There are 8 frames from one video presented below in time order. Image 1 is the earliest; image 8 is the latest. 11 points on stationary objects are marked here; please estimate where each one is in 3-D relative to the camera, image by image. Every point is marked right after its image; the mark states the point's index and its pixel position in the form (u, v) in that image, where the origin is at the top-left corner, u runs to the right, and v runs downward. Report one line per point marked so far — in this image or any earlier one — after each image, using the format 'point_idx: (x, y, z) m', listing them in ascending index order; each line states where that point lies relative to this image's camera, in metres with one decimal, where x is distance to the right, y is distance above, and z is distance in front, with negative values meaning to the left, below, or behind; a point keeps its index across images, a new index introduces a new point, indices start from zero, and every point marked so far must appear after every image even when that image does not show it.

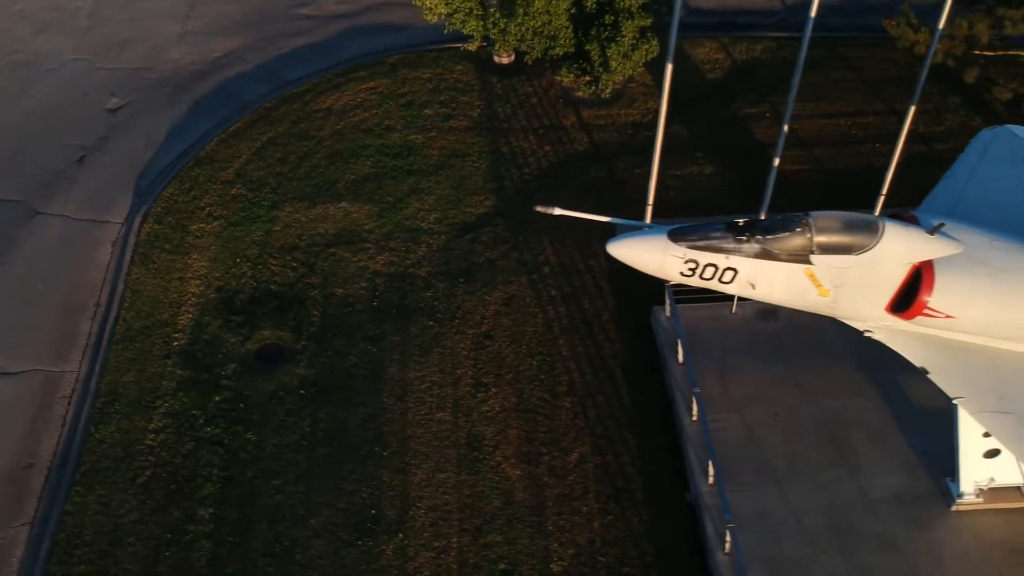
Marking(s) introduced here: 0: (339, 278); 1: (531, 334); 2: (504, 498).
0: (-2.8, +0.2, +17.7) m
1: (+0.3, -0.7, +16.7) m
2: (-0.1, -2.7, +14.4) m
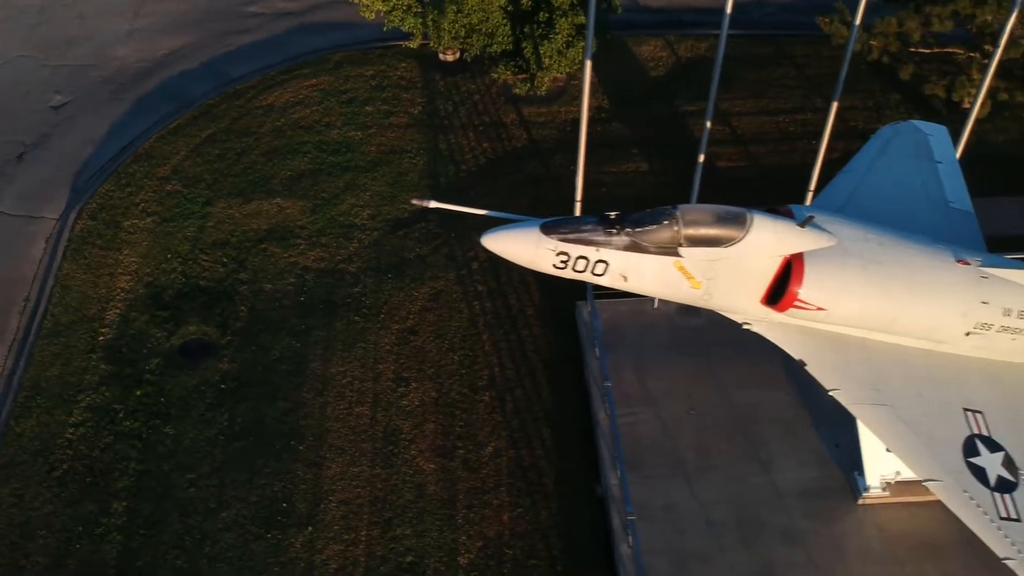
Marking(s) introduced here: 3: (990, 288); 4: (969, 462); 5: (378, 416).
0: (-3.9, +0.2, +17.8) m
1: (-0.9, -0.6, +16.8) m
2: (-1.2, -2.7, +14.5) m
3: (+4.6, 0.0, +11.0) m
4: (+4.3, -1.6, +10.5) m
5: (-1.9, -1.8, +15.5) m
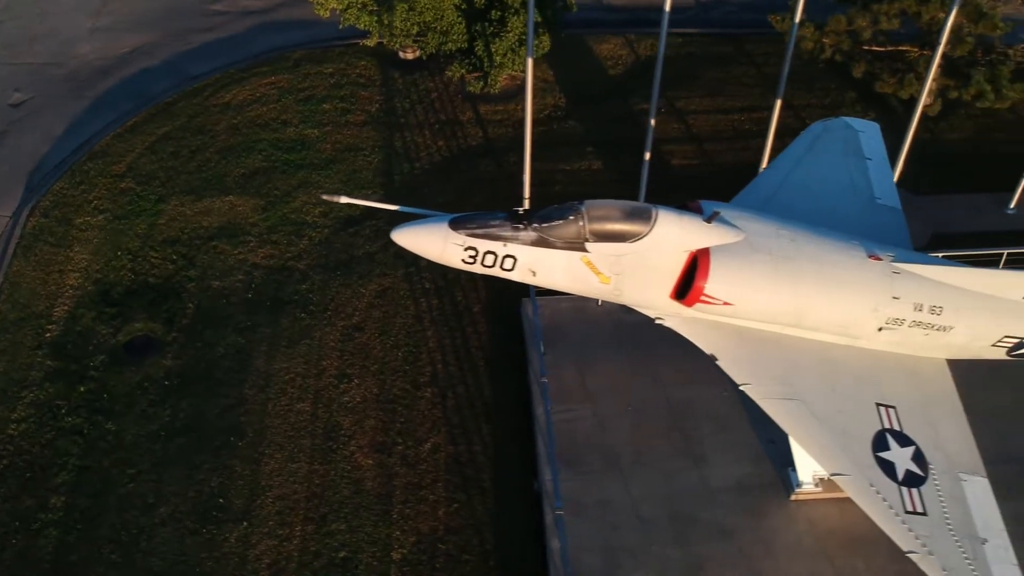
0: (-4.7, +0.3, +17.8) m
1: (-1.7, -0.6, +16.9) m
2: (-2.1, -2.6, +14.6) m
3: (+3.8, 0.0, +11.0) m
4: (+3.5, -1.6, +10.6) m
5: (-2.7, -1.7, +15.5) m
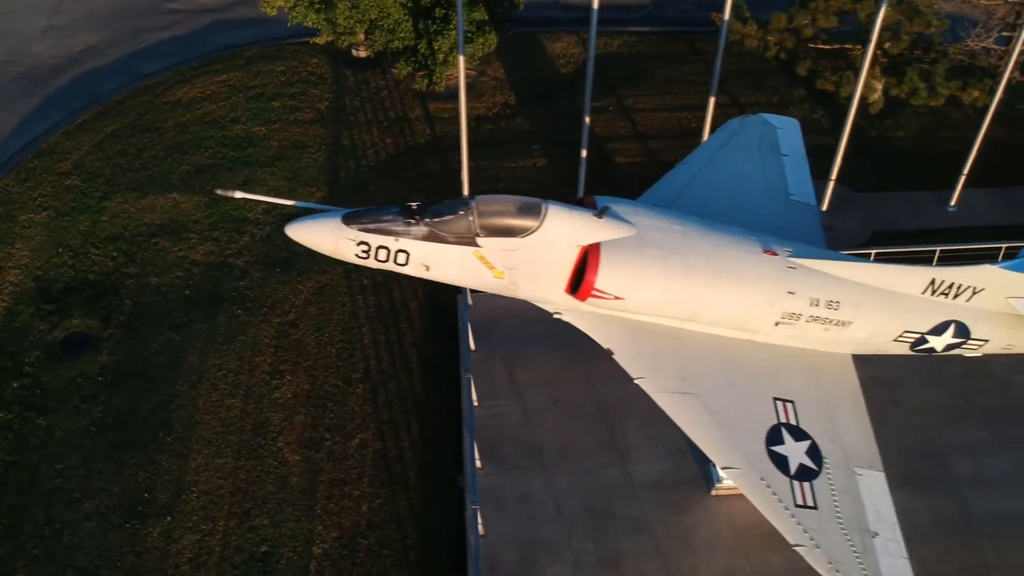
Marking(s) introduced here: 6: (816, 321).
0: (-5.7, +0.3, +17.9) m
1: (-2.7, -0.5, +16.9) m
2: (-3.1, -2.6, +14.6) m
3: (+2.8, +0.1, +11.1) m
4: (+2.5, -1.5, +10.6) m
5: (-3.7, -1.7, +15.6) m
6: (+3.0, -0.3, +11.2) m
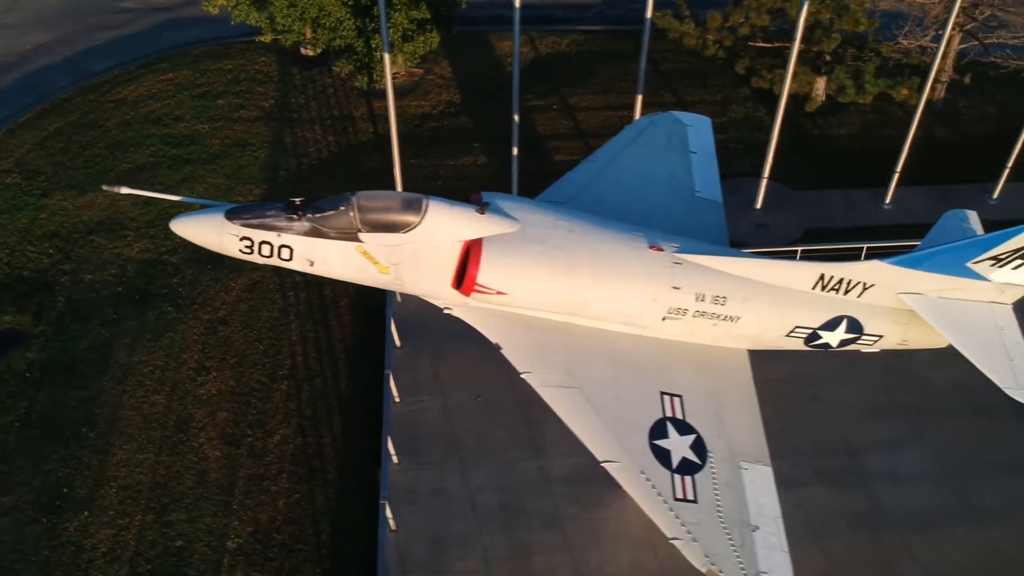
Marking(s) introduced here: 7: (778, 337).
0: (-6.8, +0.4, +18.0) m
1: (-3.8, -0.5, +17.0) m
2: (-4.2, -2.5, +14.7) m
3: (+1.7, +0.1, +11.2) m
4: (+1.4, -1.5, +10.7) m
5: (-4.8, -1.6, +15.7) m
6: (+1.9, -0.3, +11.3) m
7: (+2.8, -0.5, +11.6) m
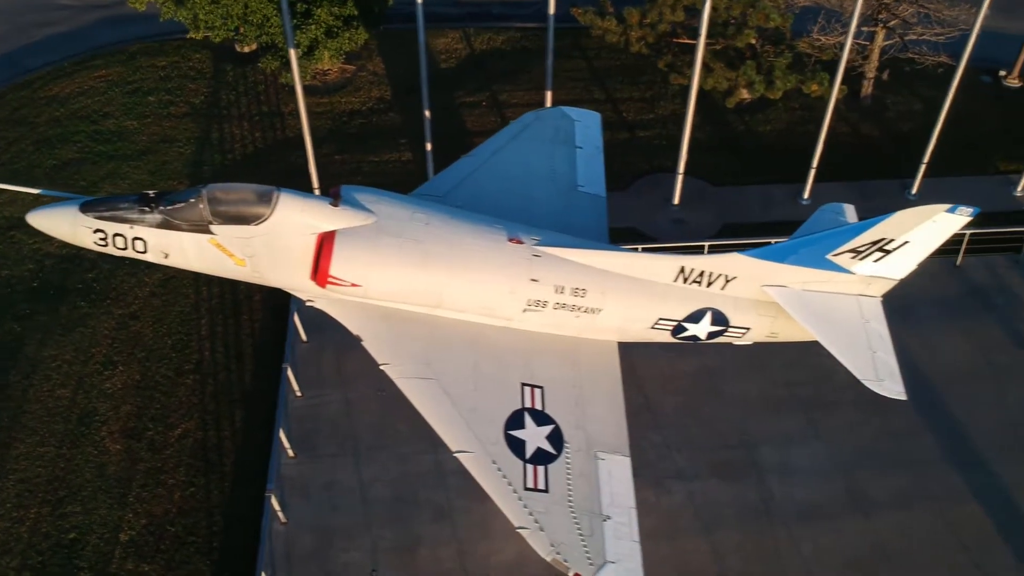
0: (-8.2, +0.5, +18.1) m
1: (-5.2, -0.4, +17.1) m
2: (-5.6, -2.4, +14.8) m
3: (+0.3, +0.2, +11.3) m
4: (0.0, -1.4, +10.8) m
5: (-6.2, -1.6, +15.8) m
6: (+0.6, -0.2, +11.4) m
7: (+1.4, -0.4, +11.7) m
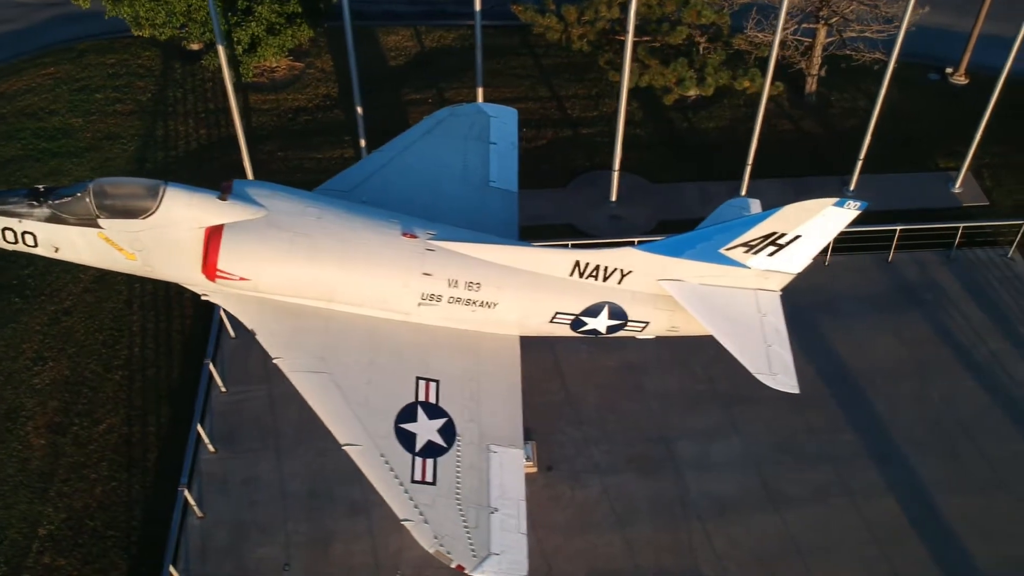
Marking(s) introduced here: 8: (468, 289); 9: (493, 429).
0: (-9.2, +0.5, +18.1) m
1: (-6.2, -0.3, +17.2) m
2: (-6.6, -2.4, +14.9) m
3: (-0.7, +0.3, +11.3) m
4: (-1.1, -1.4, +10.8) m
5: (-7.2, -1.5, +15.8) m
6: (-0.5, -0.1, +11.4) m
7: (+0.3, -0.4, +11.7) m
8: (-0.4, 0.0, +11.4) m
9: (-0.2, -1.4, +11.2) m
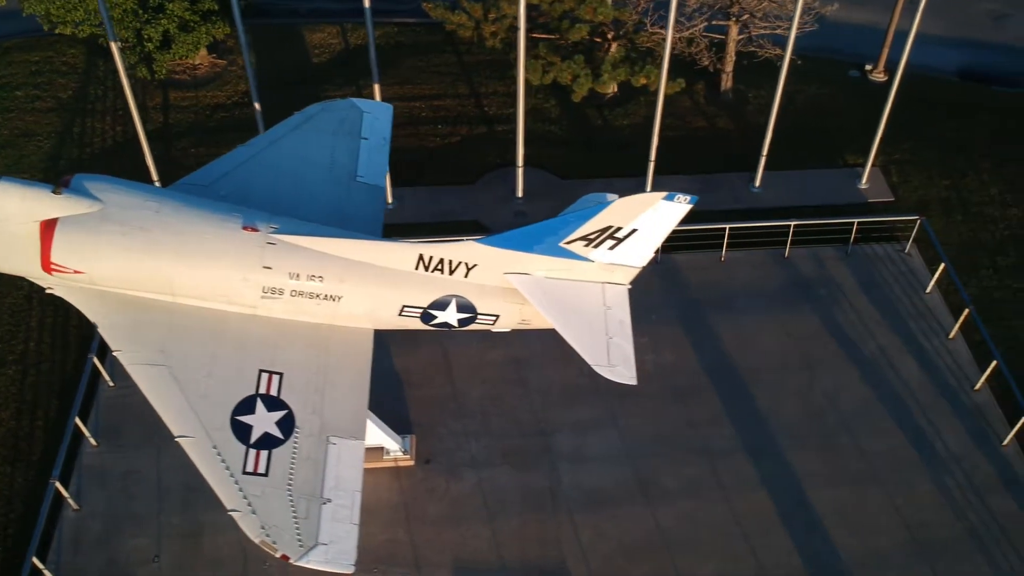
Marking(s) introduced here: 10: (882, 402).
0: (-10.8, +0.6, +18.2) m
1: (-7.8, -0.3, +17.3) m
2: (-8.2, -2.3, +15.0) m
3: (-2.3, +0.3, +11.4) m
4: (-2.7, -1.3, +10.9) m
5: (-8.8, -1.4, +15.9) m
6: (-2.1, -0.1, +11.5) m
7: (-1.3, -0.3, +11.9) m
8: (-2.0, +0.1, +11.5) m
9: (-1.8, -1.4, +11.3) m
10: (+5.1, -1.6, +15.4) m
